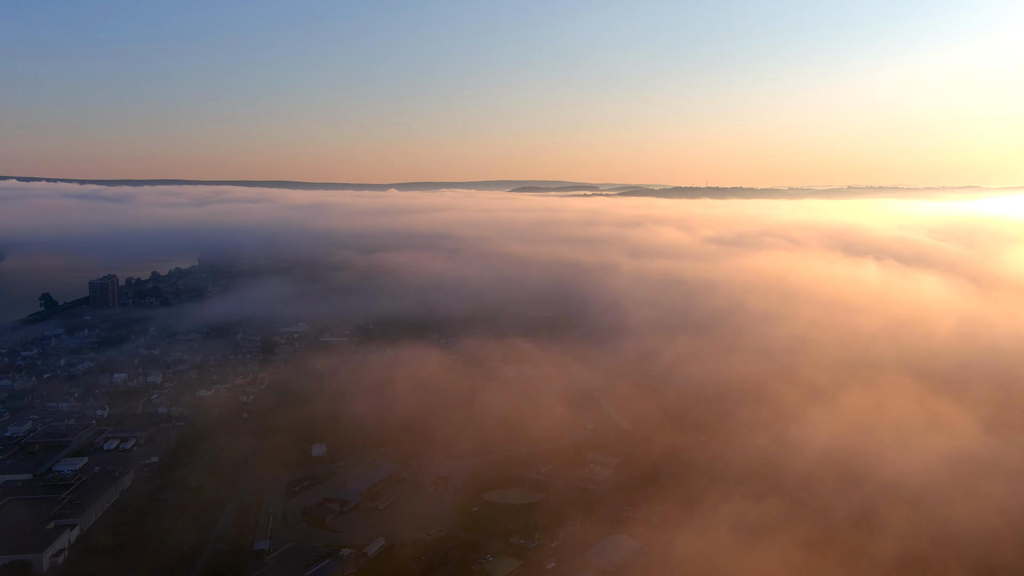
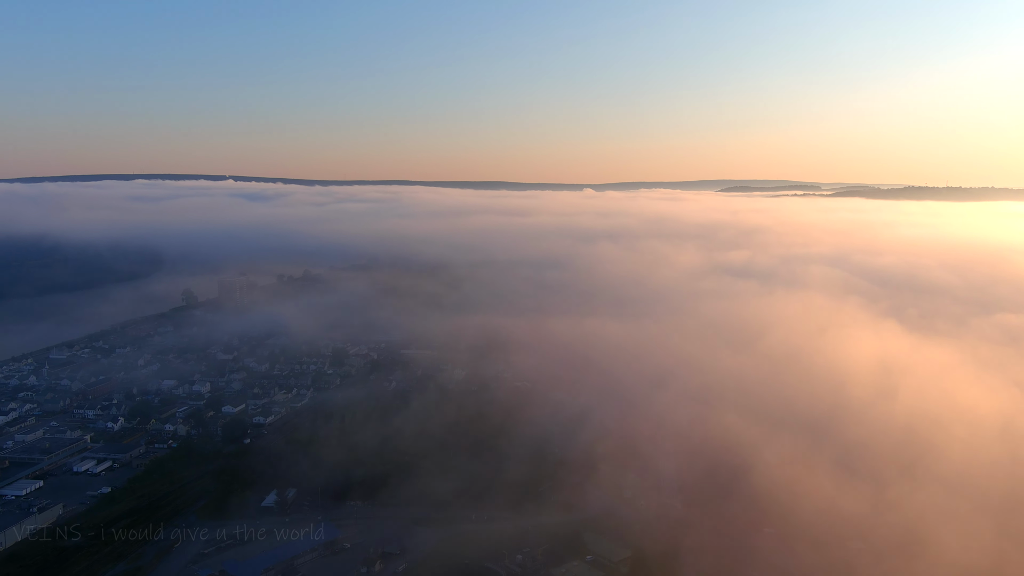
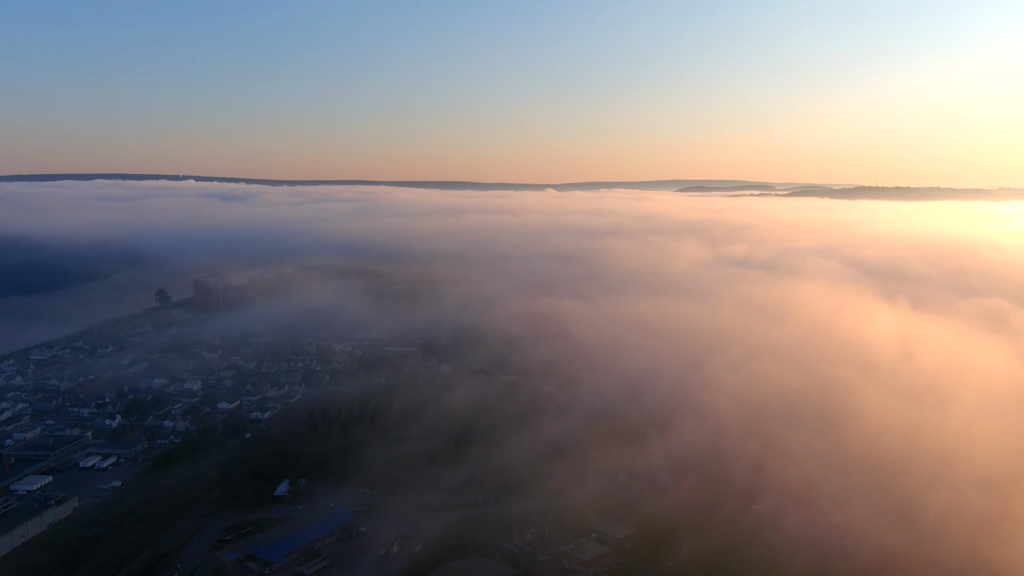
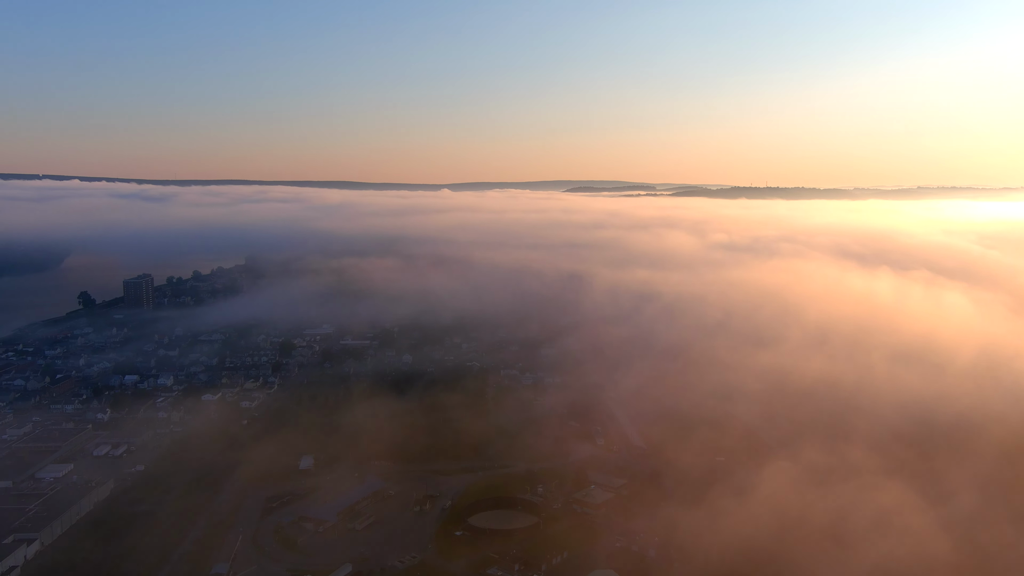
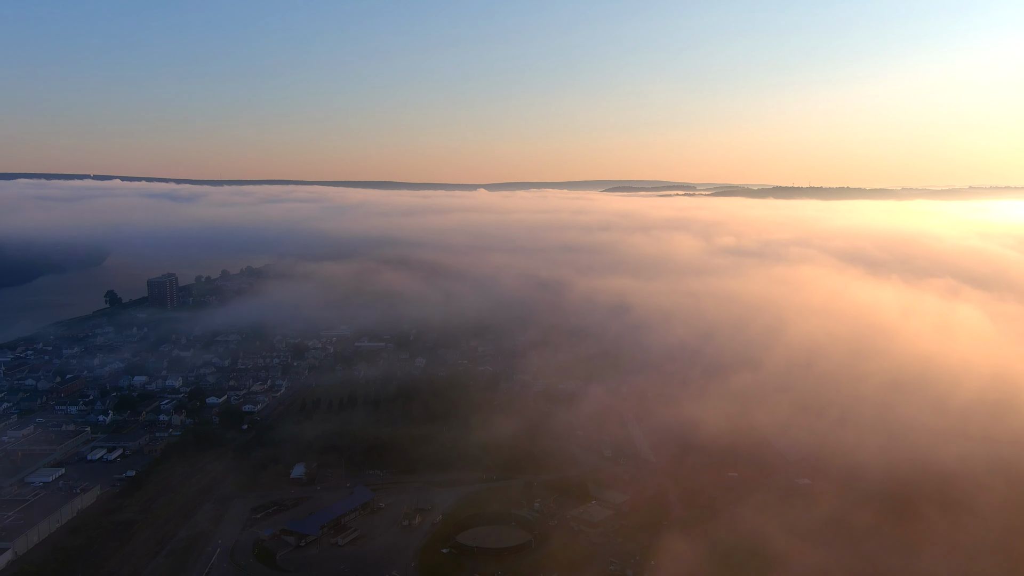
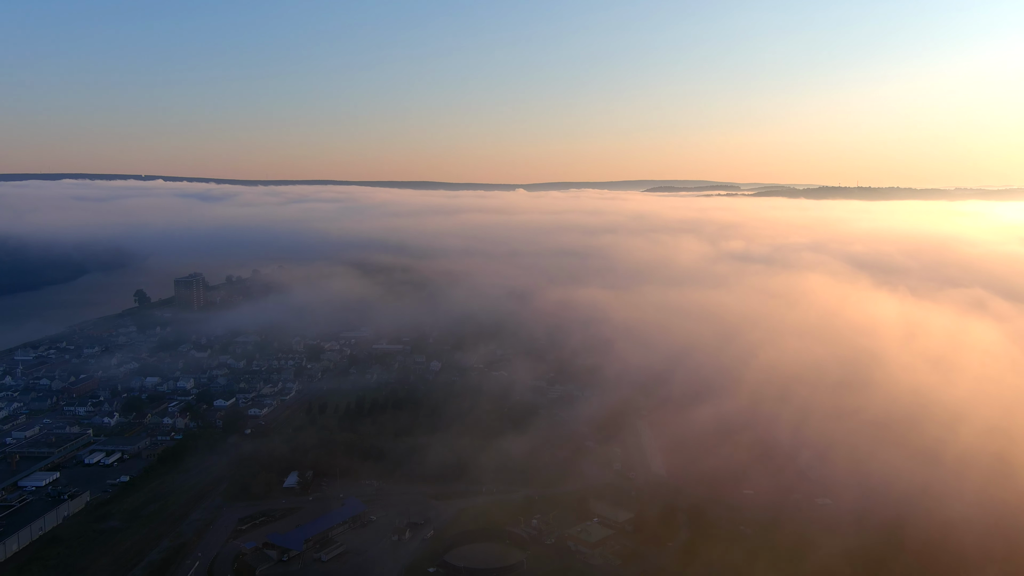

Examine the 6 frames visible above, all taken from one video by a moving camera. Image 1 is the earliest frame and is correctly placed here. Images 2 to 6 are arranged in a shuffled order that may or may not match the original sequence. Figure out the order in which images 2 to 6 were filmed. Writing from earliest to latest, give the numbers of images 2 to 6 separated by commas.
4, 5, 6, 3, 2
